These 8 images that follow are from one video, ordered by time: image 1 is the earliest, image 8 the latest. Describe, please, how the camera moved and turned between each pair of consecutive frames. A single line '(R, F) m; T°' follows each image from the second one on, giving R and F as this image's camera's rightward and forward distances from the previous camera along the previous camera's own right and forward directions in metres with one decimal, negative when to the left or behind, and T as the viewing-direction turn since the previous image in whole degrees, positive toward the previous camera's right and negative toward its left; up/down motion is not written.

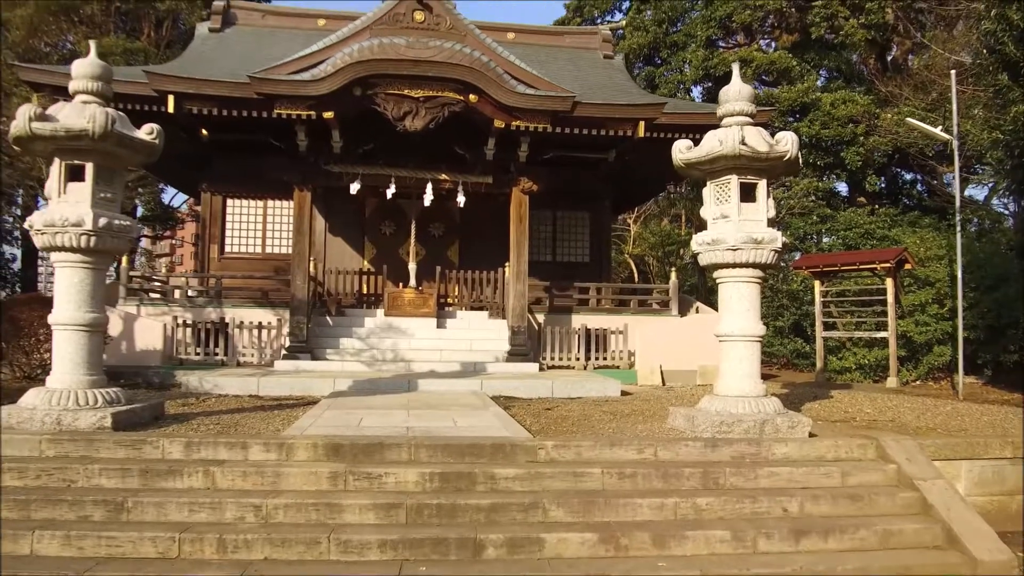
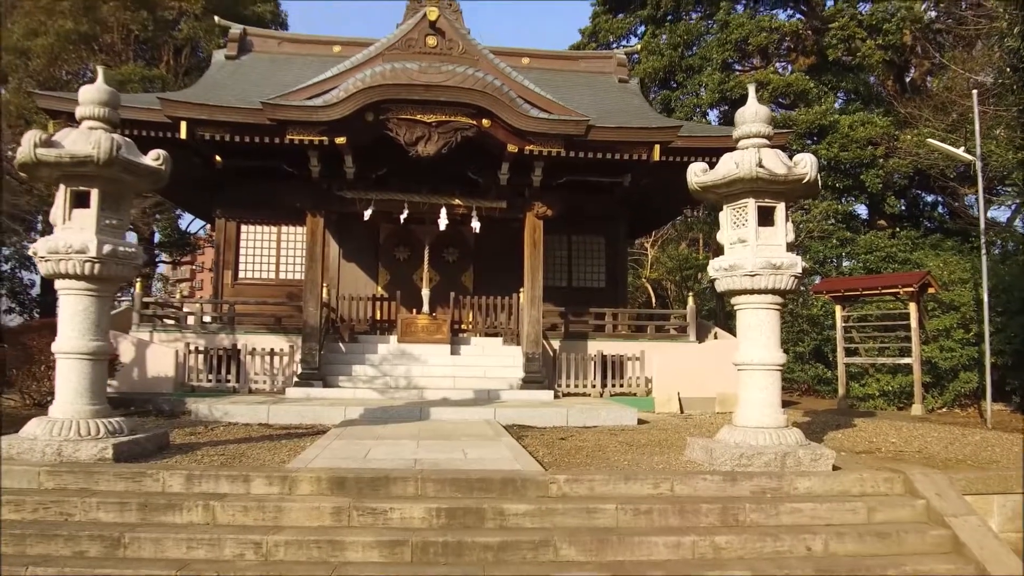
(0.0, +0.2) m; -1°
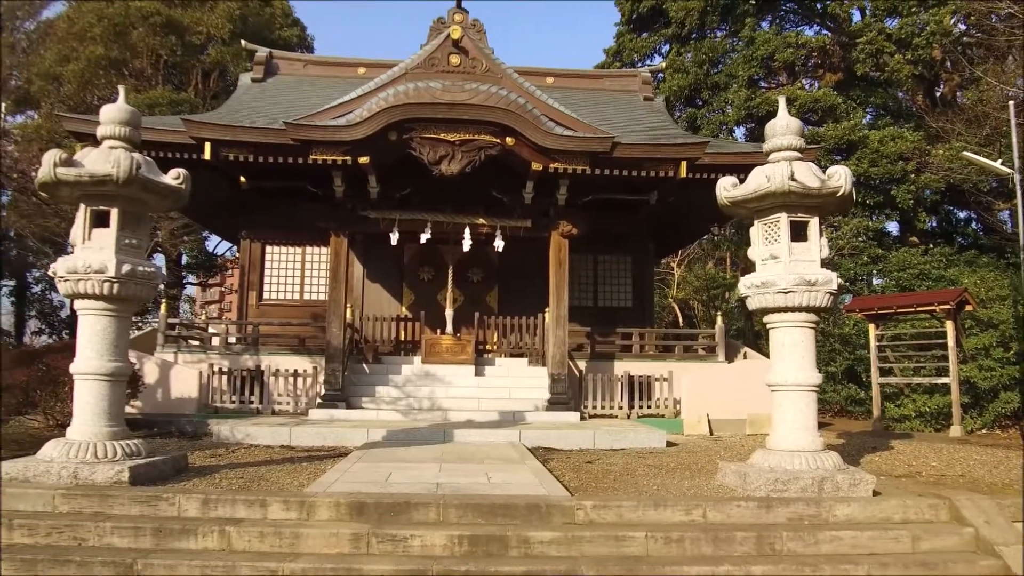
(0.0, +0.2) m; -2°
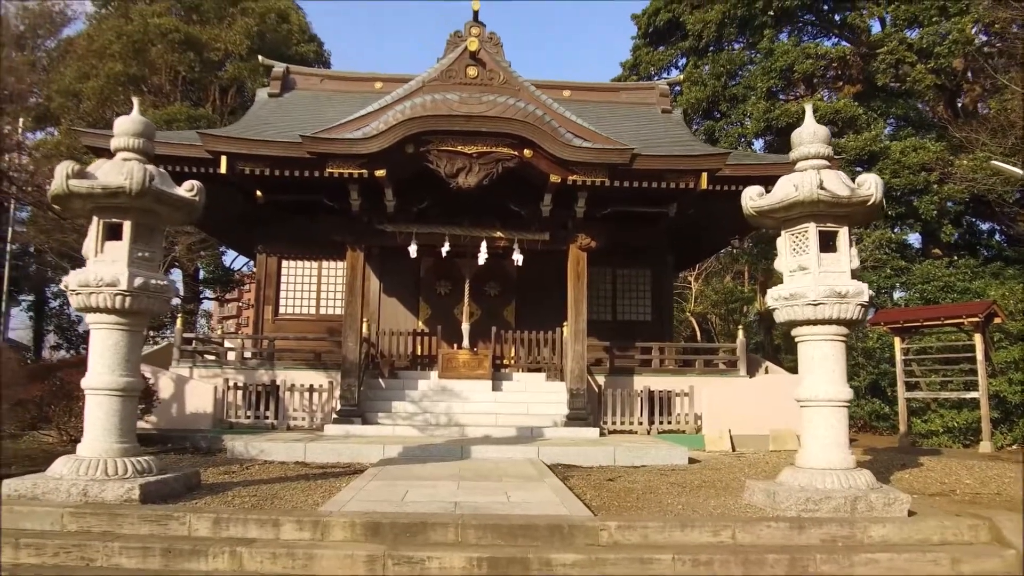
(0.0, +0.1) m; -1°
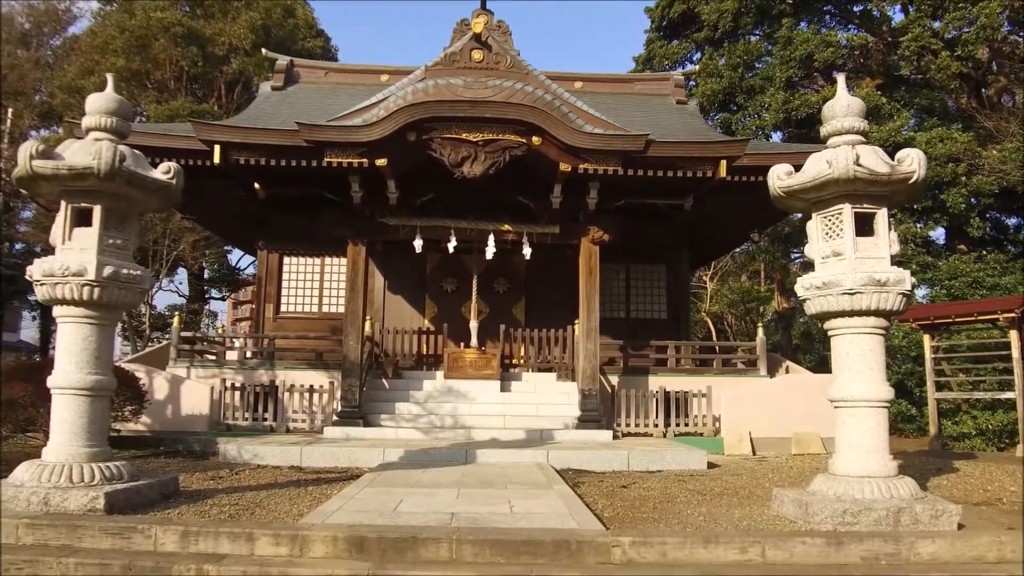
(+0.1, +0.5) m; -1°
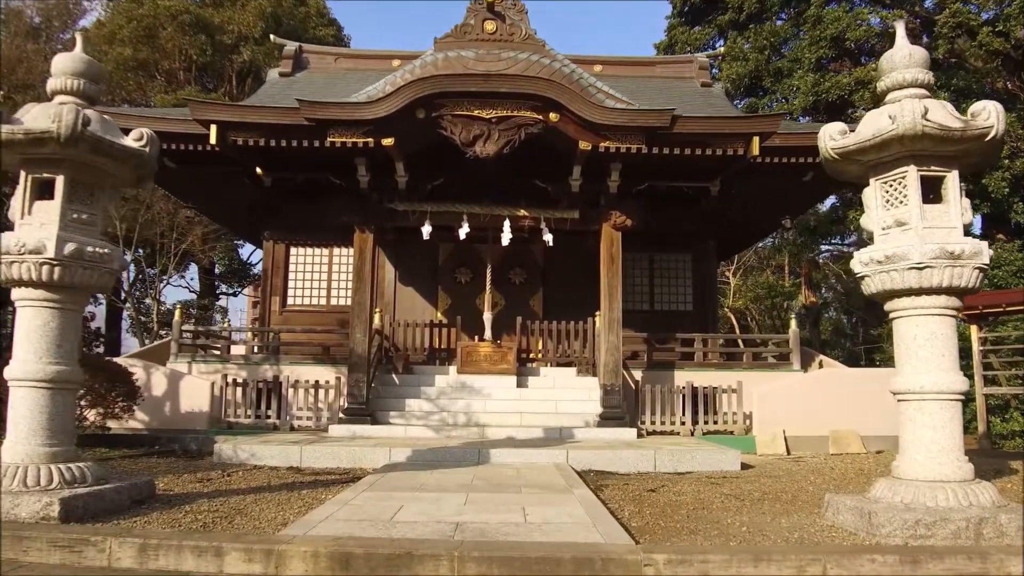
(0.0, +0.6) m; -1°
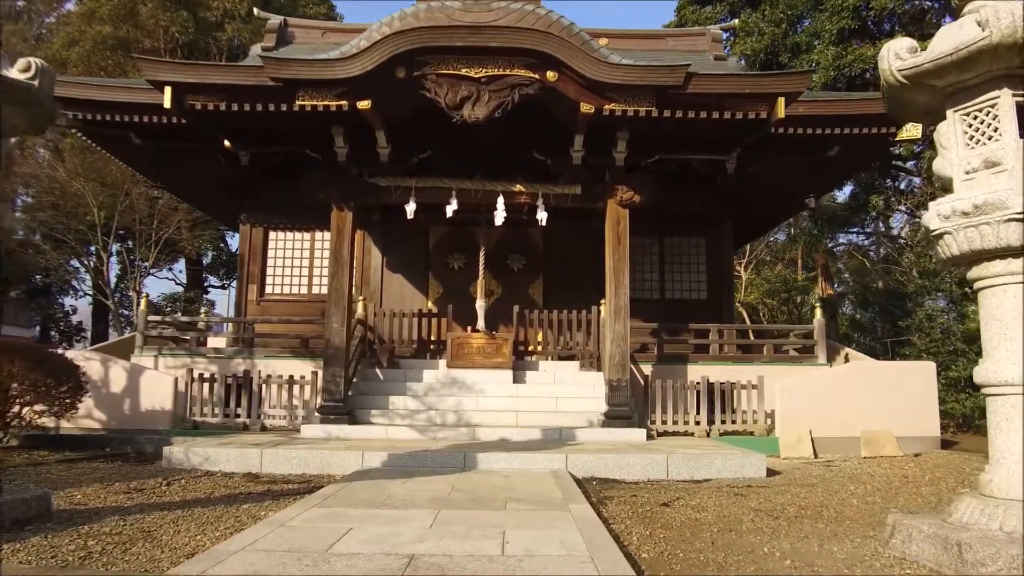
(+0.1, +1.0) m; -1°
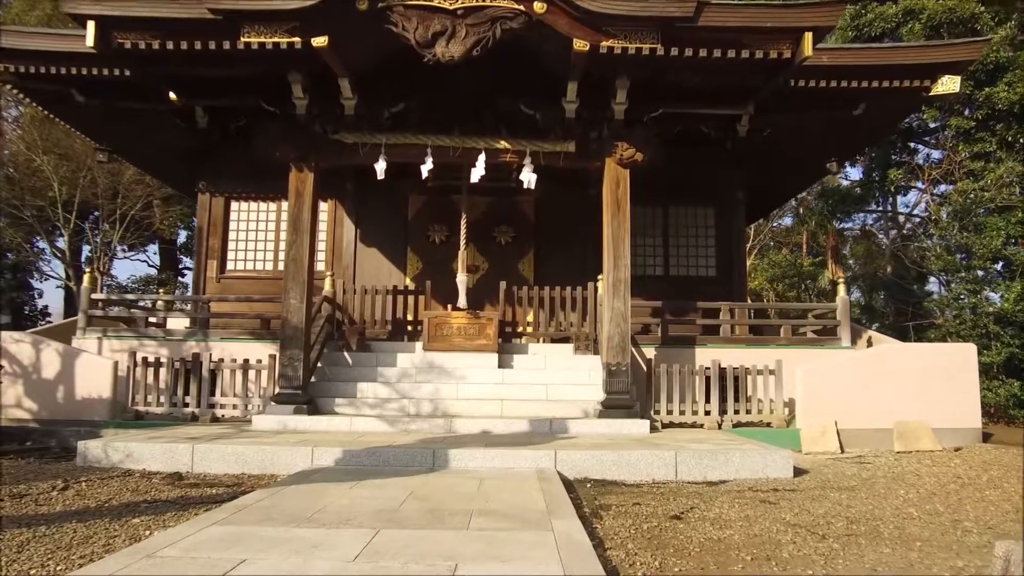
(+0.1, +1.1) m; 0°
